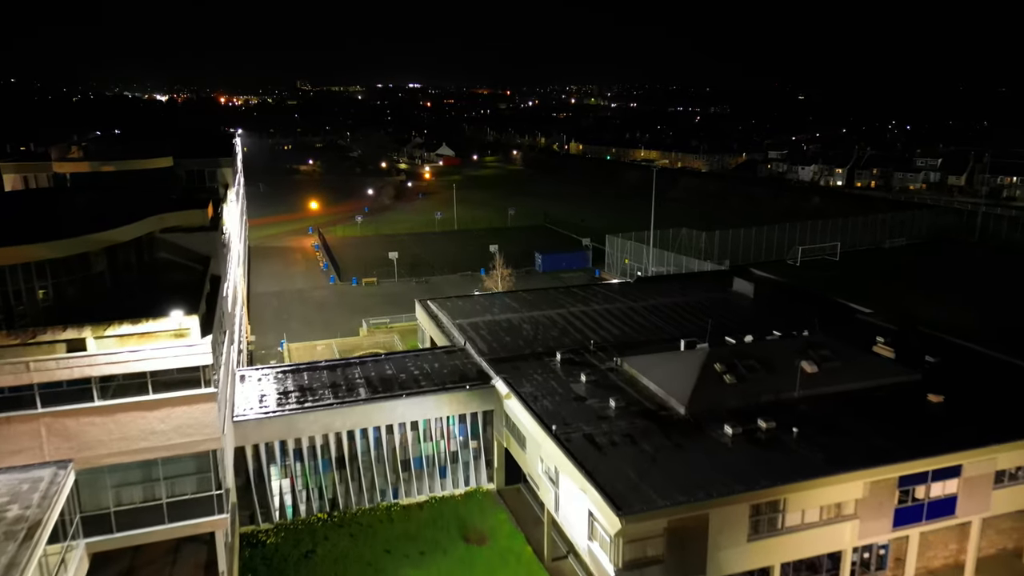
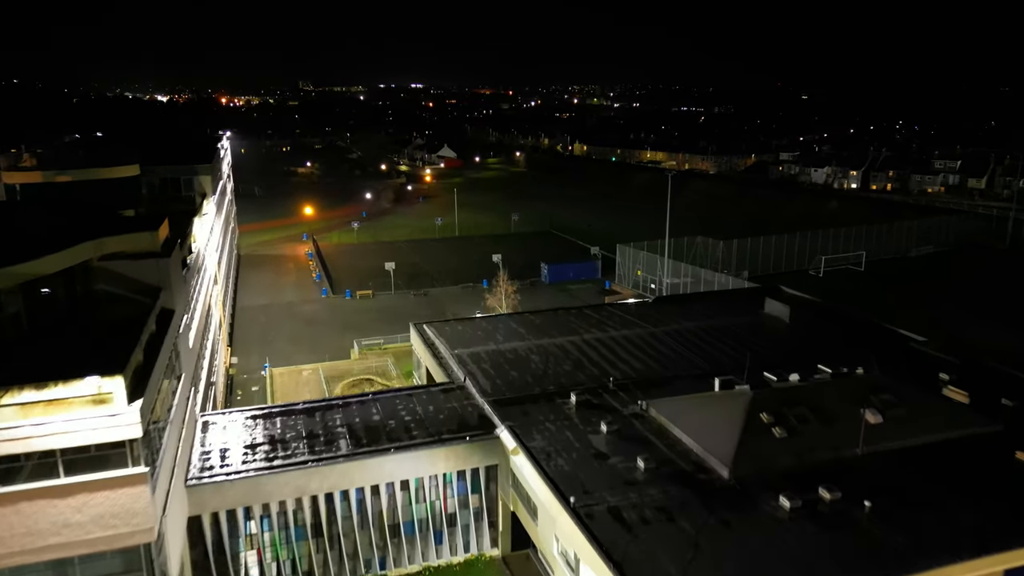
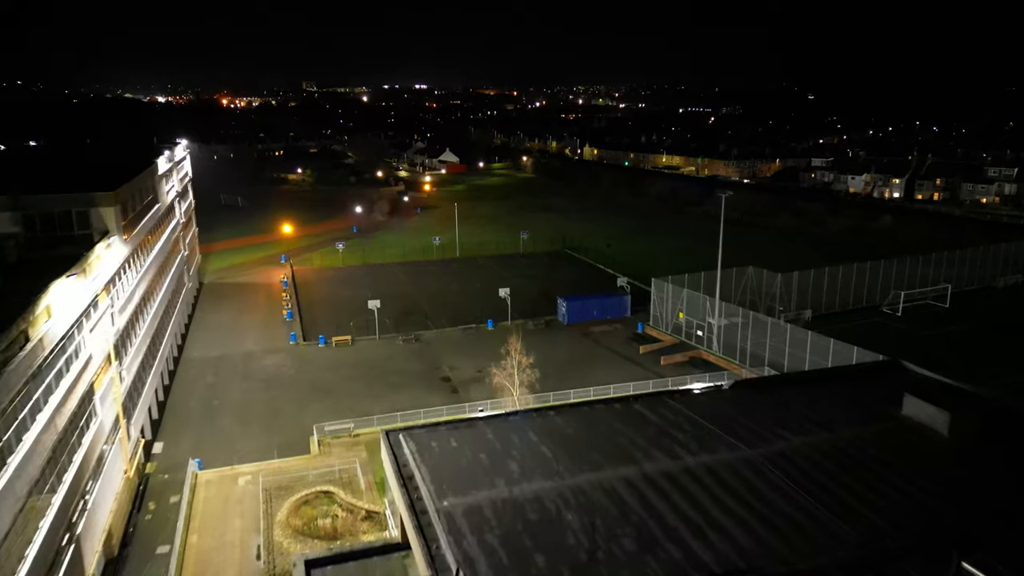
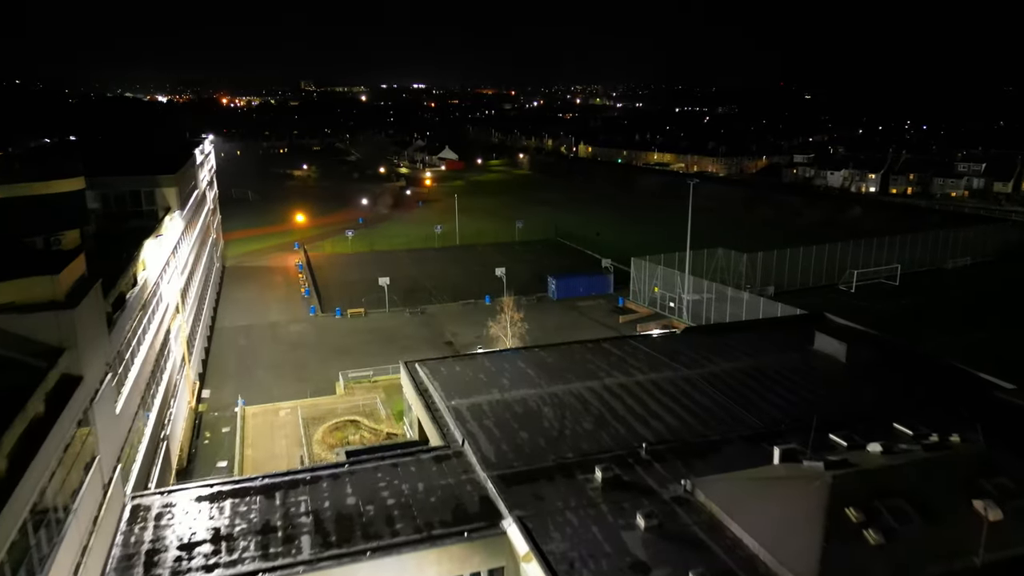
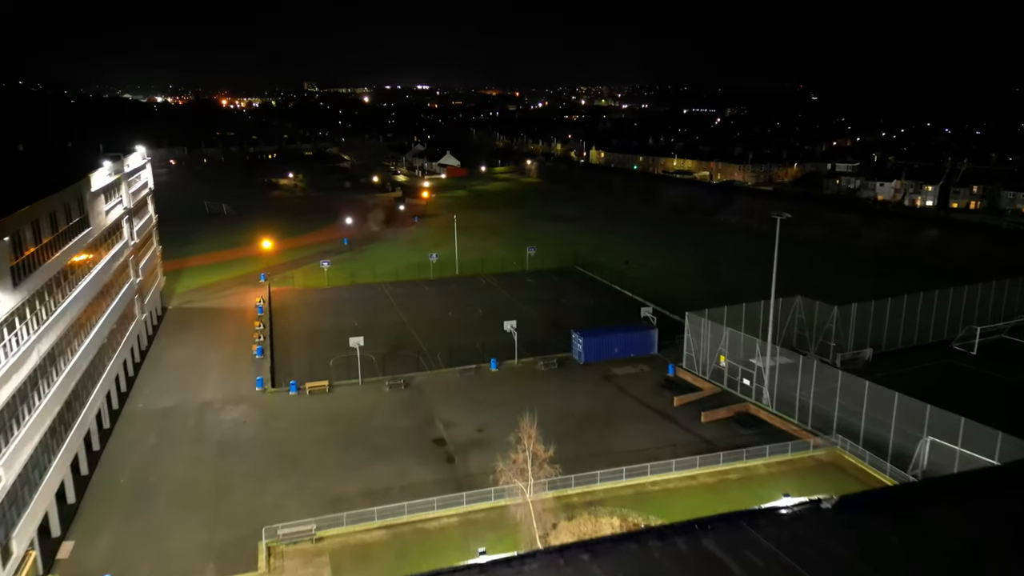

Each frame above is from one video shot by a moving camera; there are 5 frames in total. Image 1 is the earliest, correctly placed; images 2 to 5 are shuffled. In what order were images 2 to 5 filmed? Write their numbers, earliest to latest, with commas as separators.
2, 4, 3, 5
